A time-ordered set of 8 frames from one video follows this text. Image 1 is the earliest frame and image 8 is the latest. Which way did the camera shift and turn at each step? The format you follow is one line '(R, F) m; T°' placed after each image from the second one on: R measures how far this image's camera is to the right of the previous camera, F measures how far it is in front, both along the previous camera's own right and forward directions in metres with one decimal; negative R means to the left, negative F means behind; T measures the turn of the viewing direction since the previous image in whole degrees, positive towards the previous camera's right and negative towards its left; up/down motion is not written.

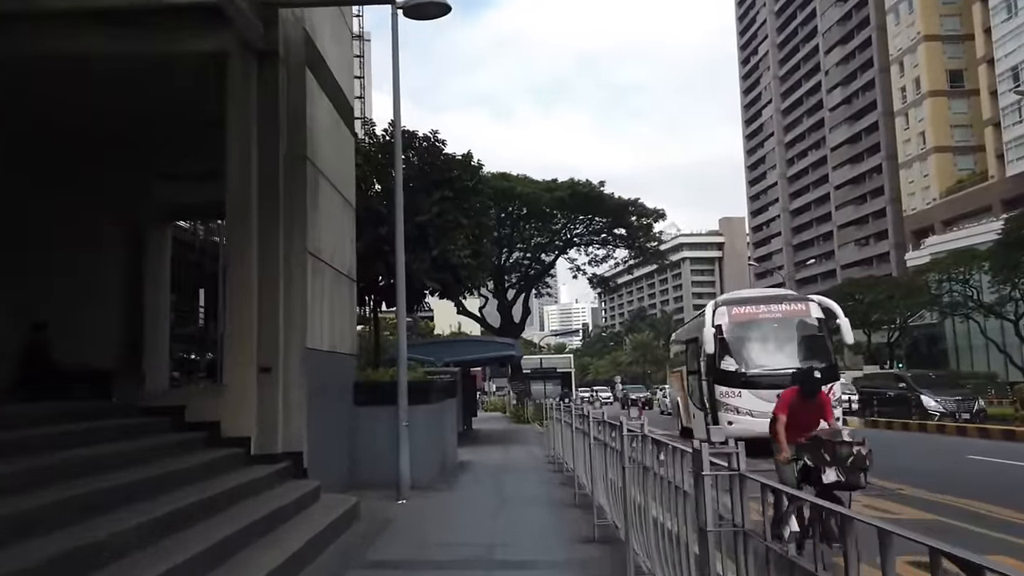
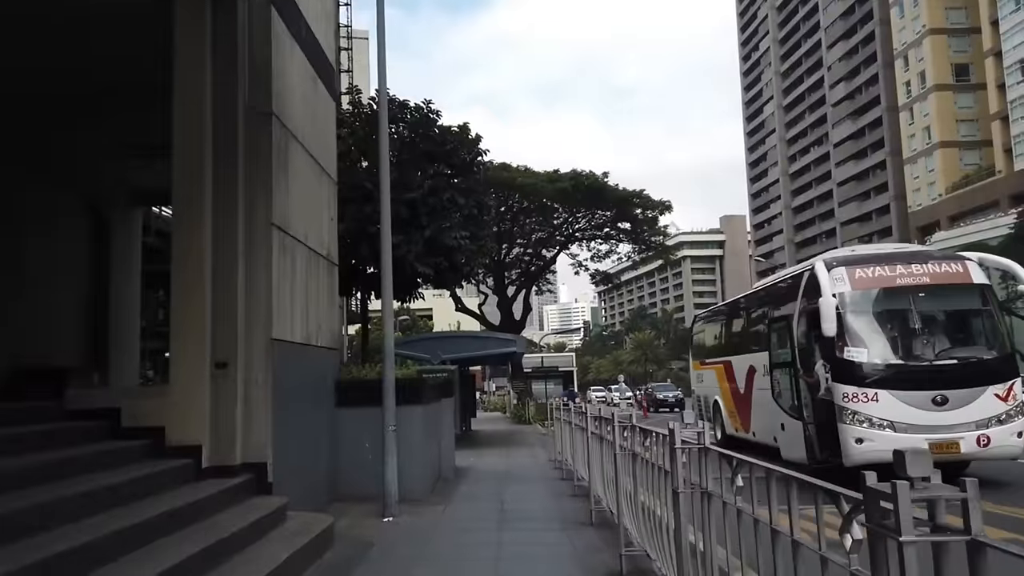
(-0.1, +1.6) m; 0°
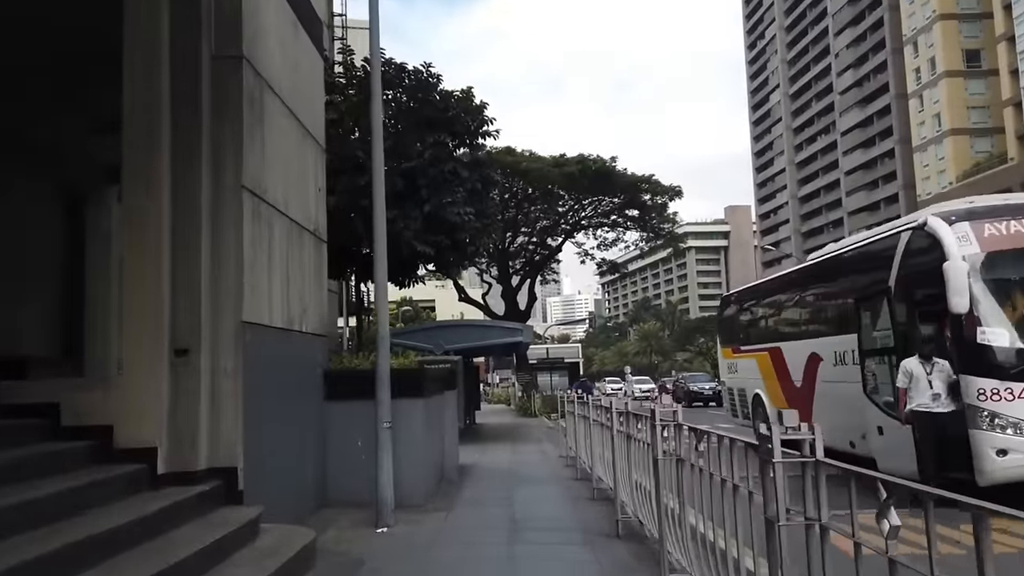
(-0.1, +1.3) m; 0°
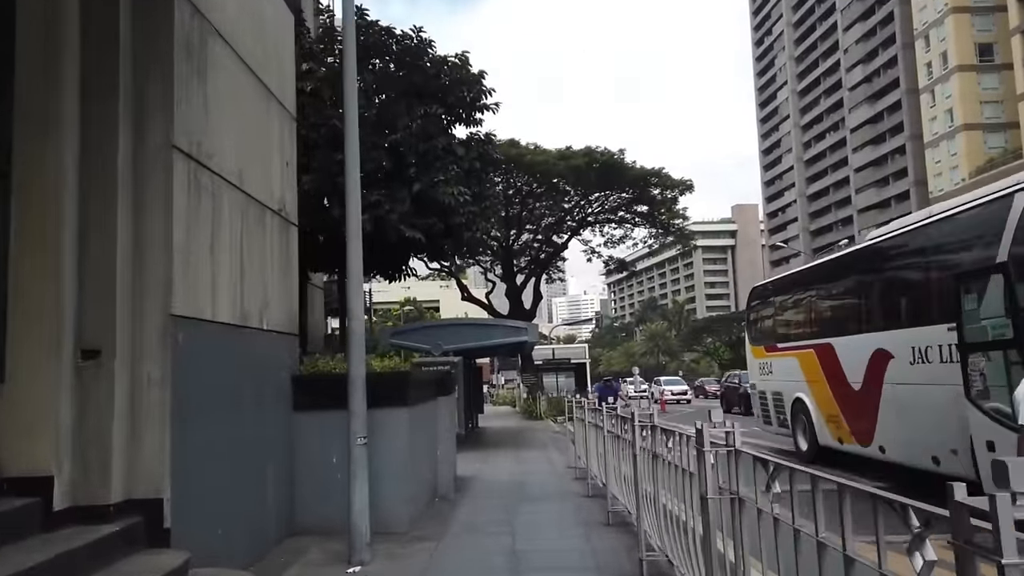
(+0.1, +1.5) m; 0°
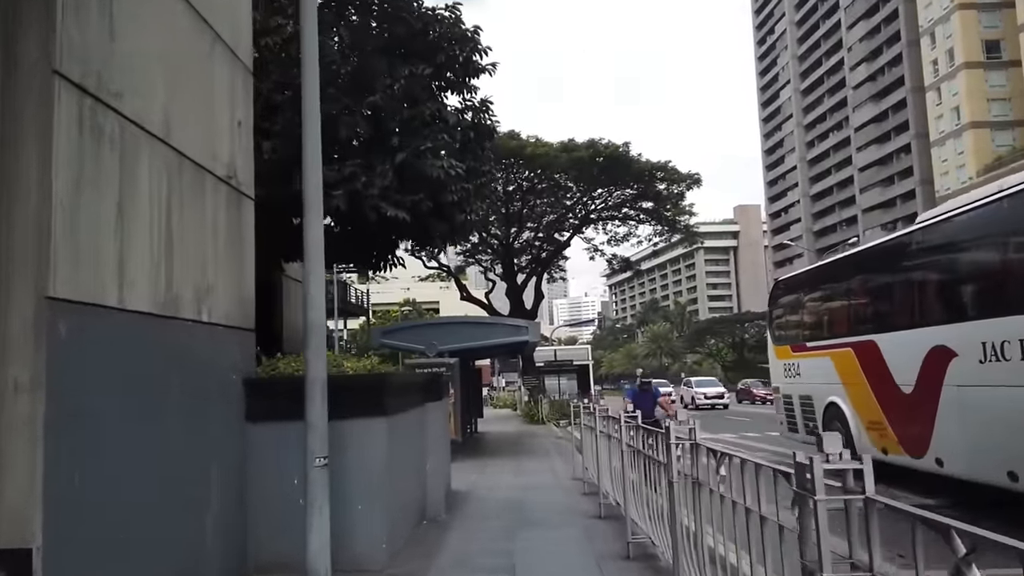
(0.0, +1.5) m; 0°
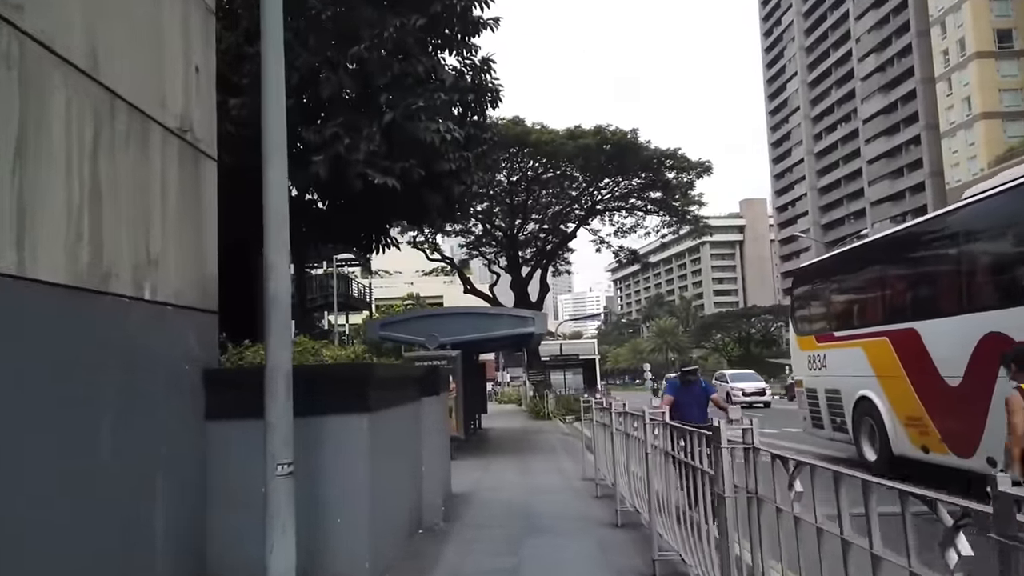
(0.0, +1.1) m; 0°
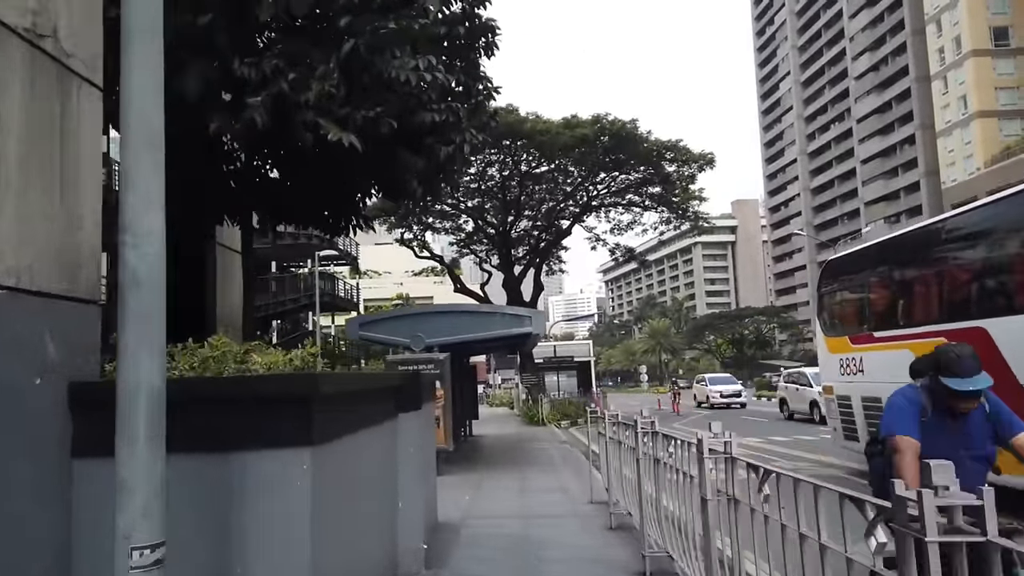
(-0.1, +1.8) m; +1°
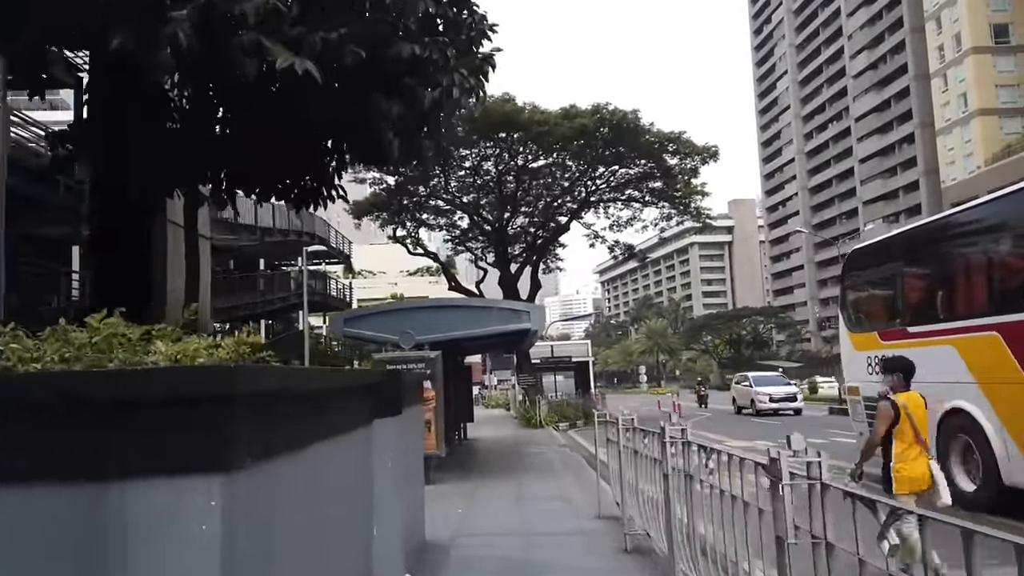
(0.0, +1.2) m; 0°
